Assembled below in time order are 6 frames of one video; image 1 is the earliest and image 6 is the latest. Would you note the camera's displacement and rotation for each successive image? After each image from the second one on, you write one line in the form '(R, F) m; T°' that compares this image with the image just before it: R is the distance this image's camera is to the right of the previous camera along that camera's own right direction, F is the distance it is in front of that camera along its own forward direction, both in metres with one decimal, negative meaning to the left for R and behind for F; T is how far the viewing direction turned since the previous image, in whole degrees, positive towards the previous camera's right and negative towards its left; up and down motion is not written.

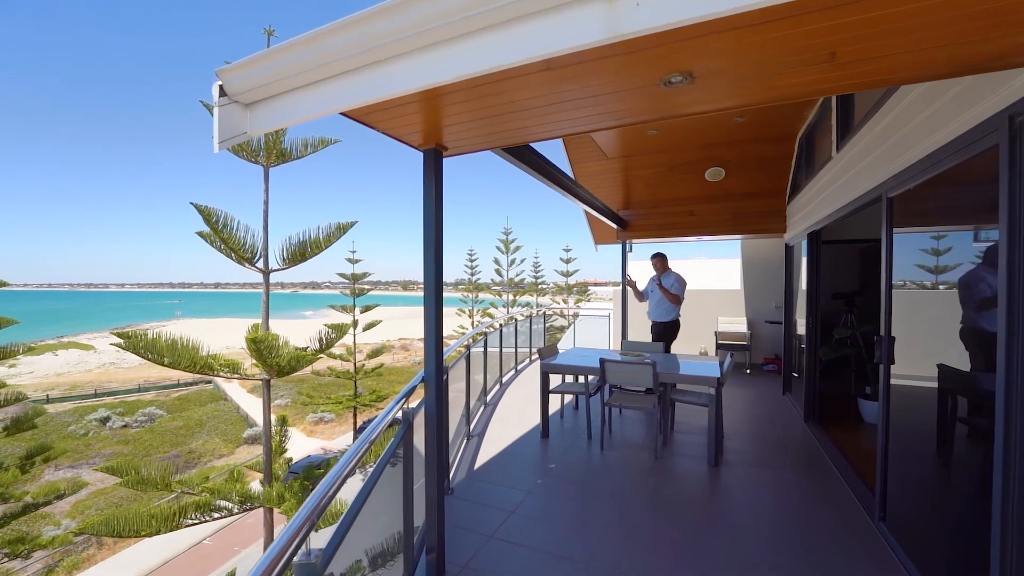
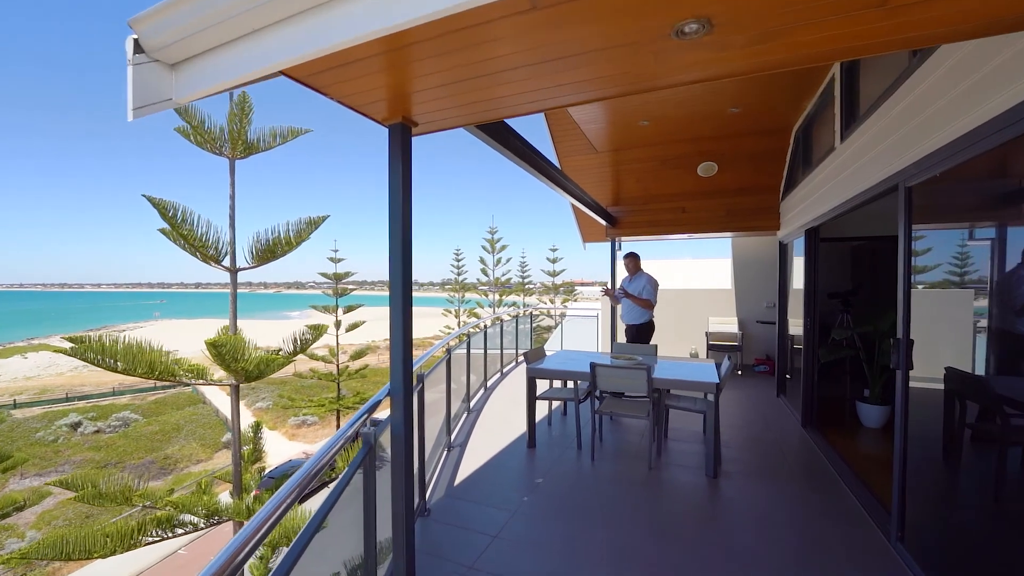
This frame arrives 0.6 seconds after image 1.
(0.0, +0.2) m; +2°
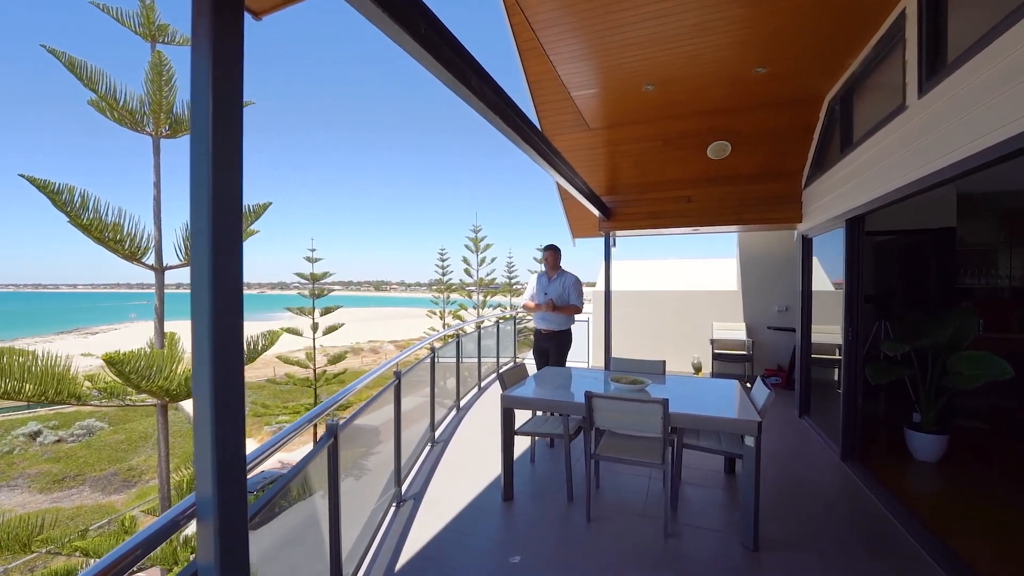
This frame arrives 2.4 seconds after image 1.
(+0.1, +0.8) m; +2°
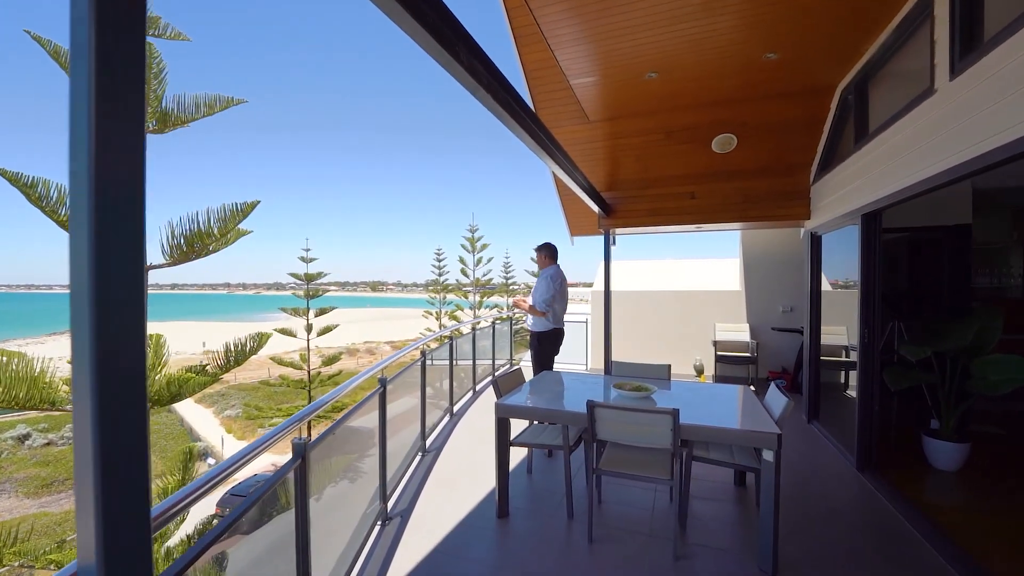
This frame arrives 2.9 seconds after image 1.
(0.0, +0.2) m; 0°
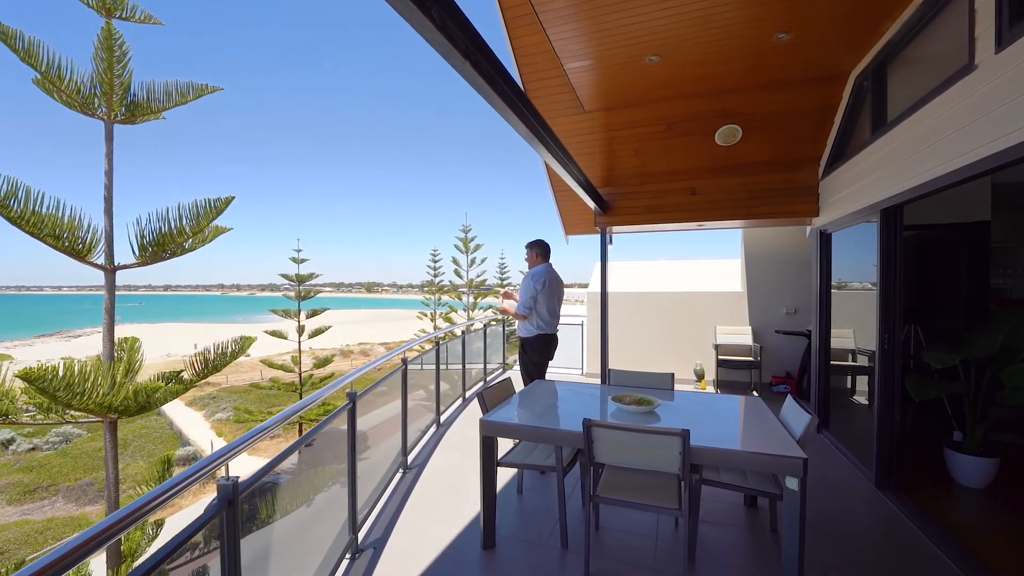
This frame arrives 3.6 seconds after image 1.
(0.0, +0.3) m; +1°
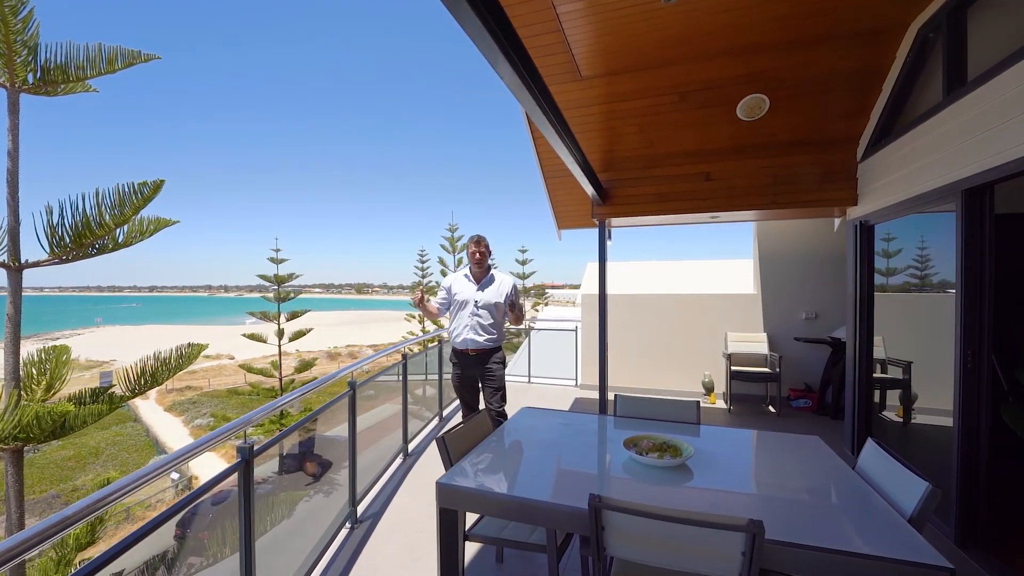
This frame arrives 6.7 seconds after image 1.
(+0.1, +0.6) m; +1°
